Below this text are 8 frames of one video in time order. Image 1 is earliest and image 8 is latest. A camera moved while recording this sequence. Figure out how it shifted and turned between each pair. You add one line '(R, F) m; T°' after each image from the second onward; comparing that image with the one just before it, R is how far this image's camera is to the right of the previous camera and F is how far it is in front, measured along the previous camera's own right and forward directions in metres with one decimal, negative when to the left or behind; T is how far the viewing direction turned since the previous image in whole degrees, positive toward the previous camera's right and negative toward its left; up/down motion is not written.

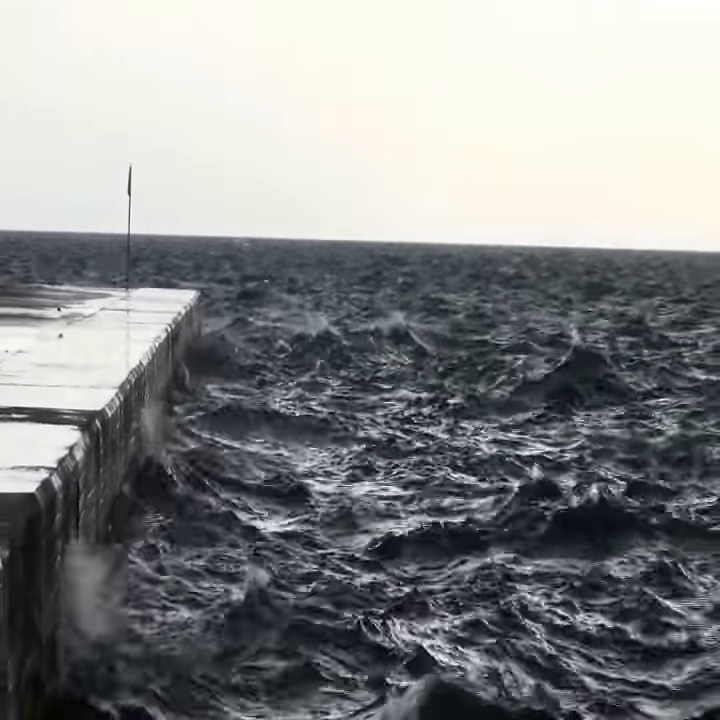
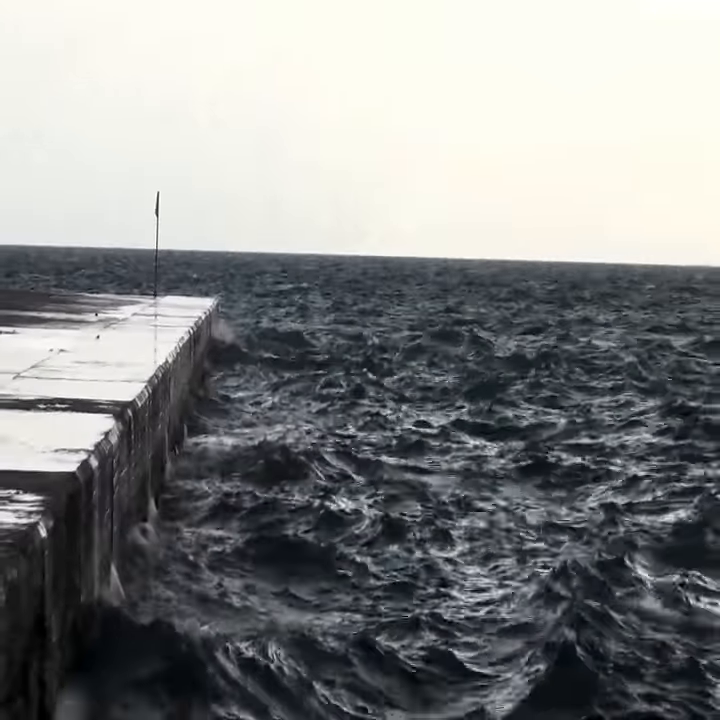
(0.0, -0.6) m; 0°
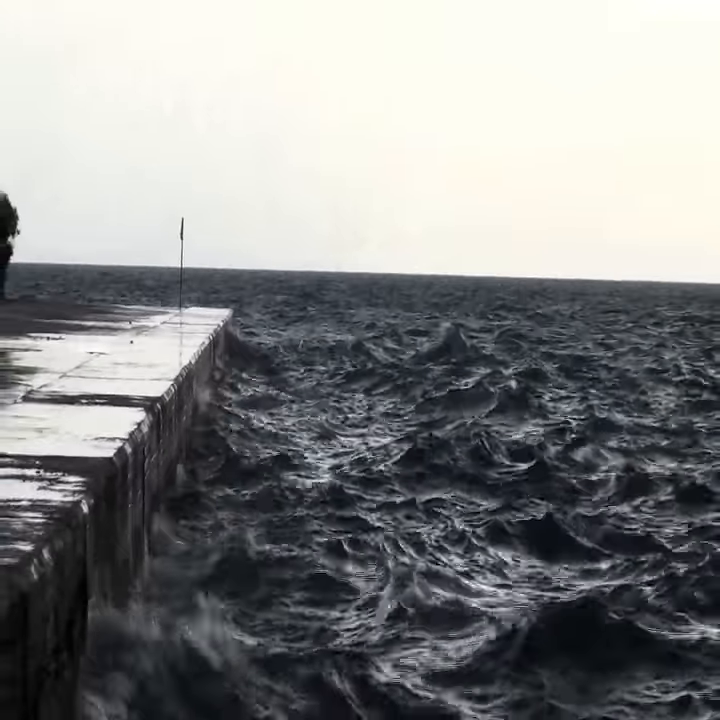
(+0.1, -0.7) m; 0°
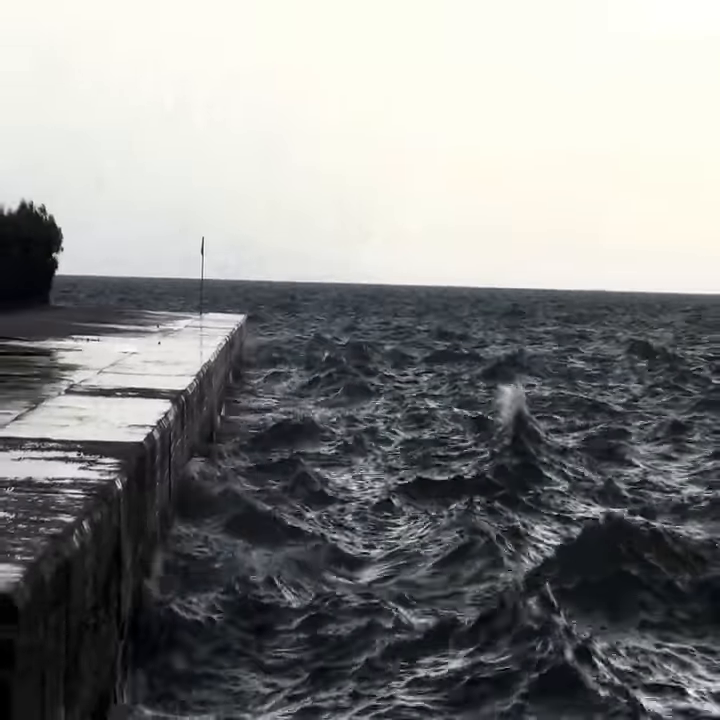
(0.0, -0.8) m; 0°
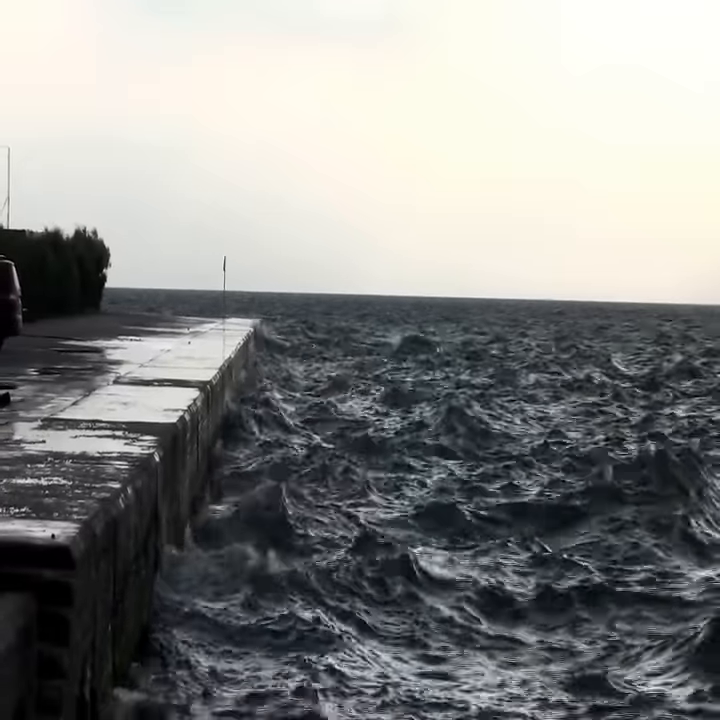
(+0.2, -1.3) m; -1°
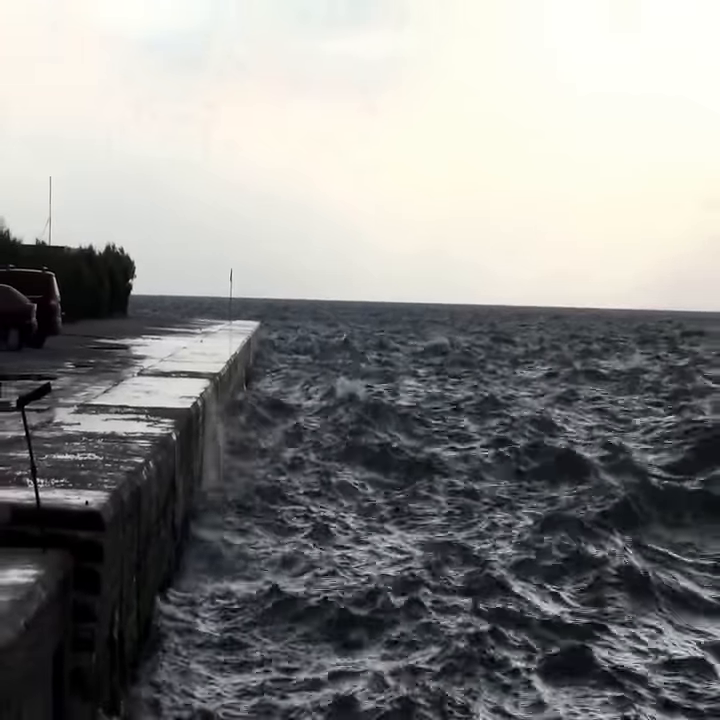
(+0.2, -1.4) m; -1°
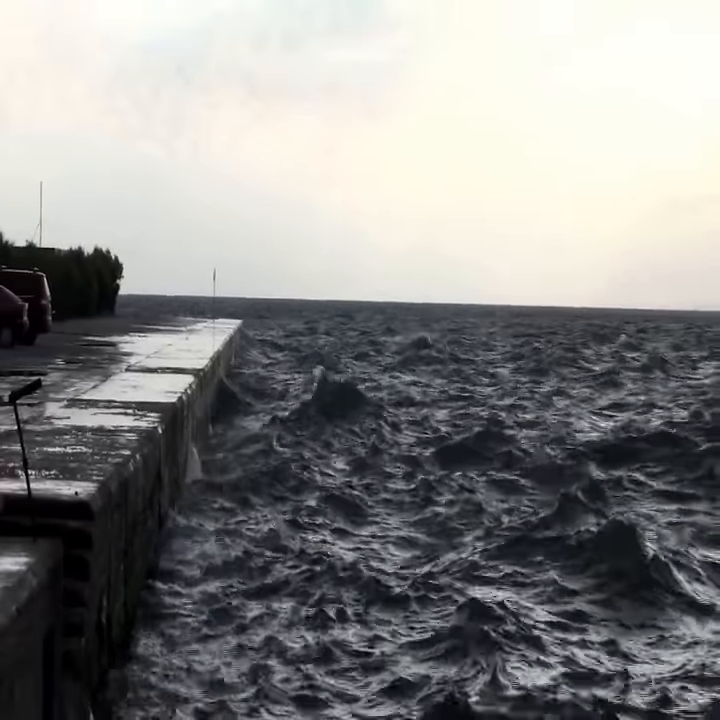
(+0.1, -0.4) m; 0°
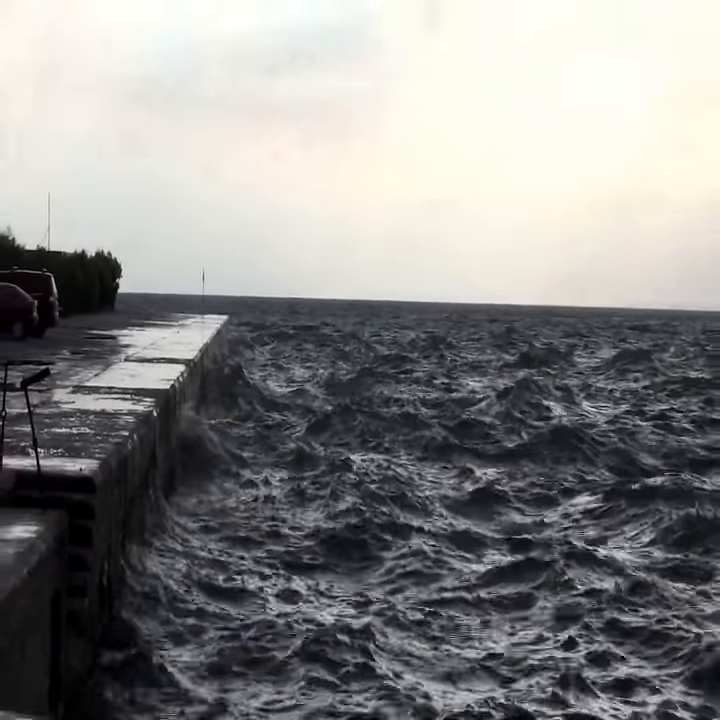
(+0.2, -1.1) m; 0°
